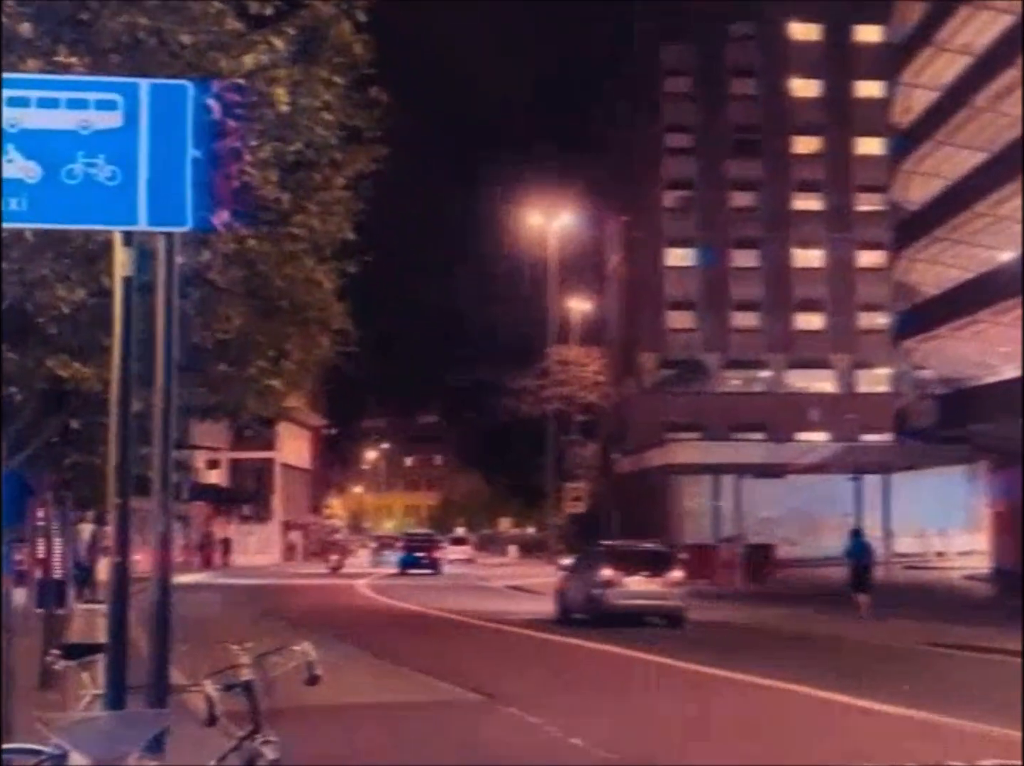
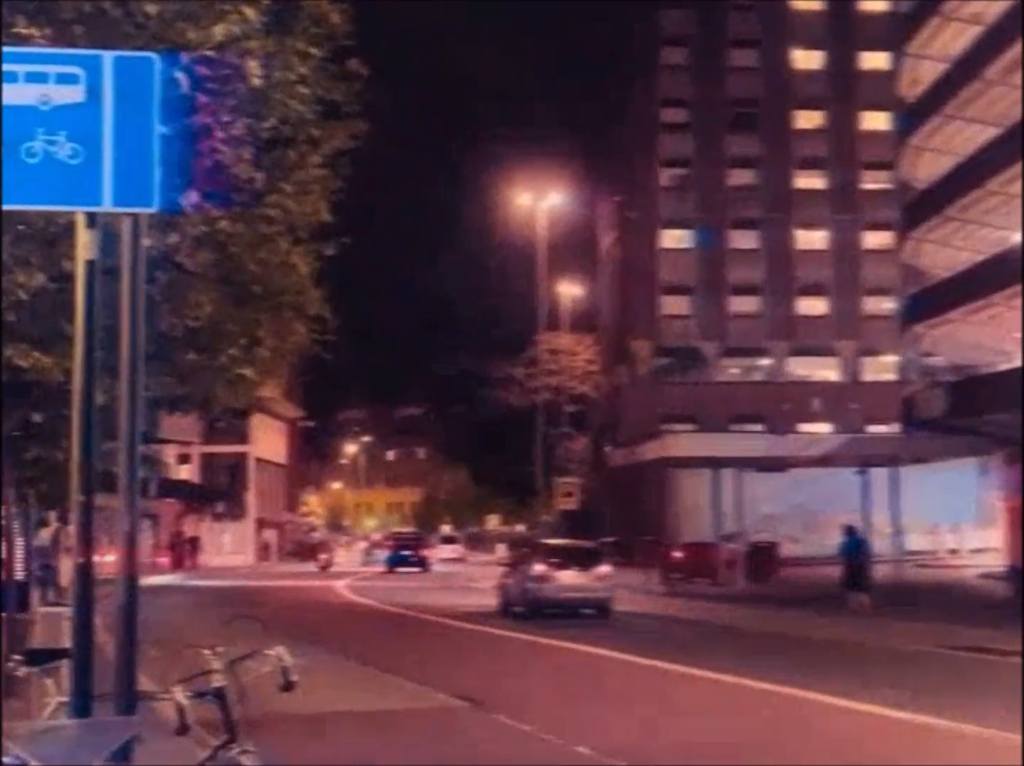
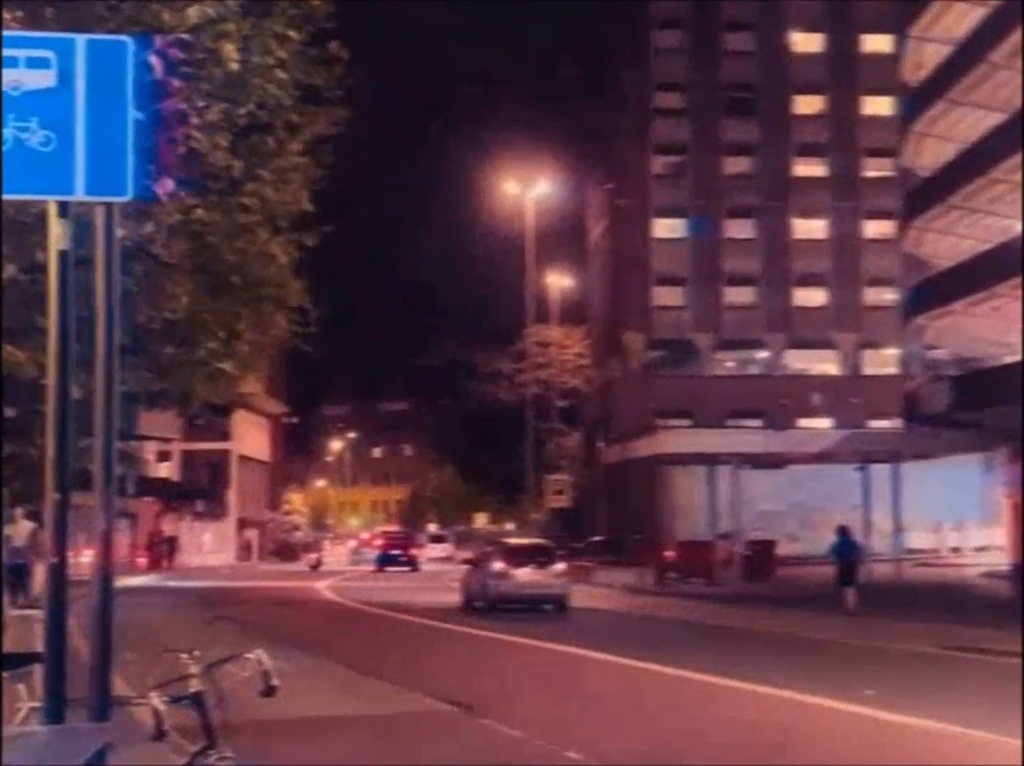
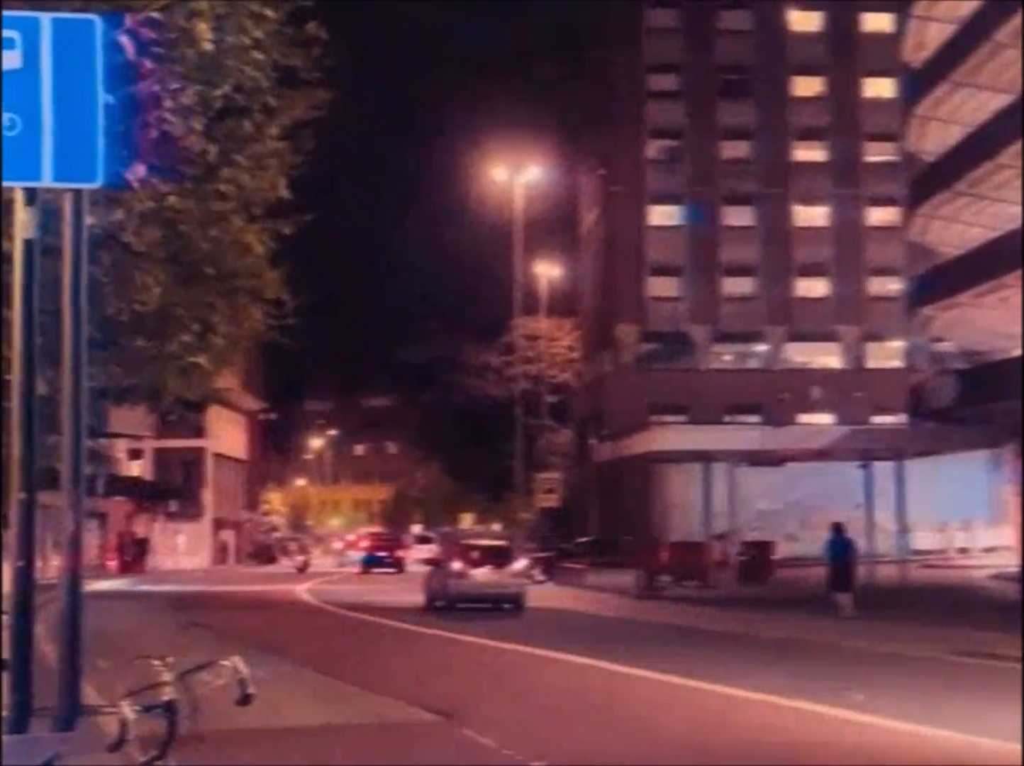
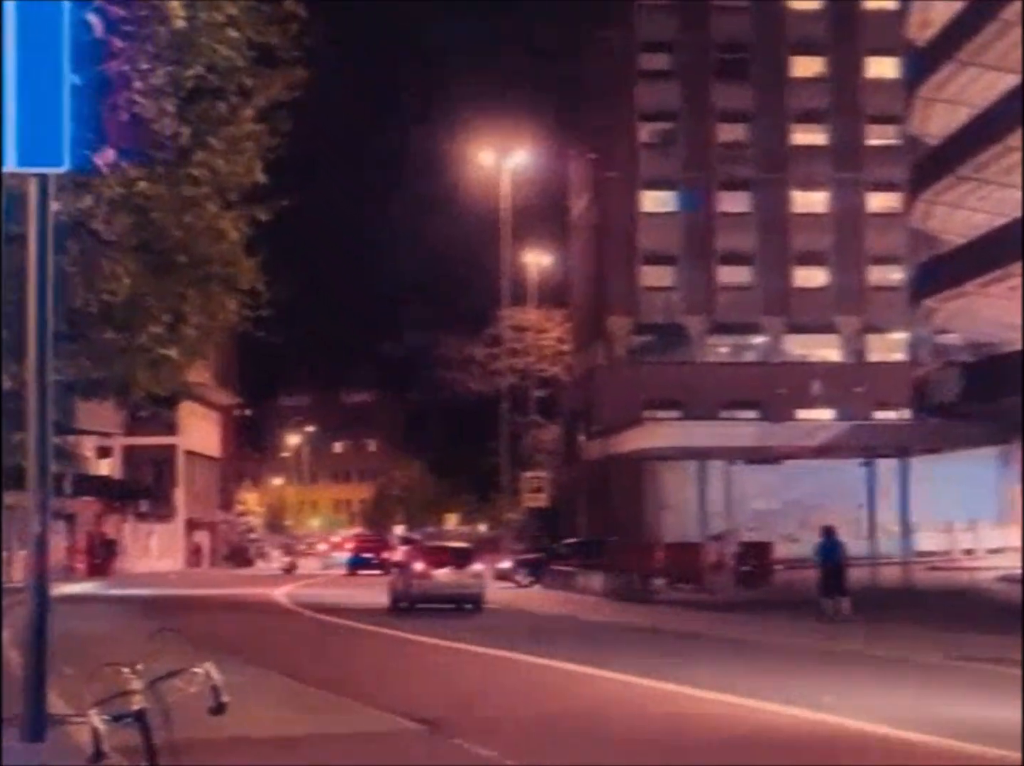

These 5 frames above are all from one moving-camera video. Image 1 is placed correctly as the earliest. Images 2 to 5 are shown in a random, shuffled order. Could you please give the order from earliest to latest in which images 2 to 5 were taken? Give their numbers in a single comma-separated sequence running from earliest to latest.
2, 3, 4, 5
